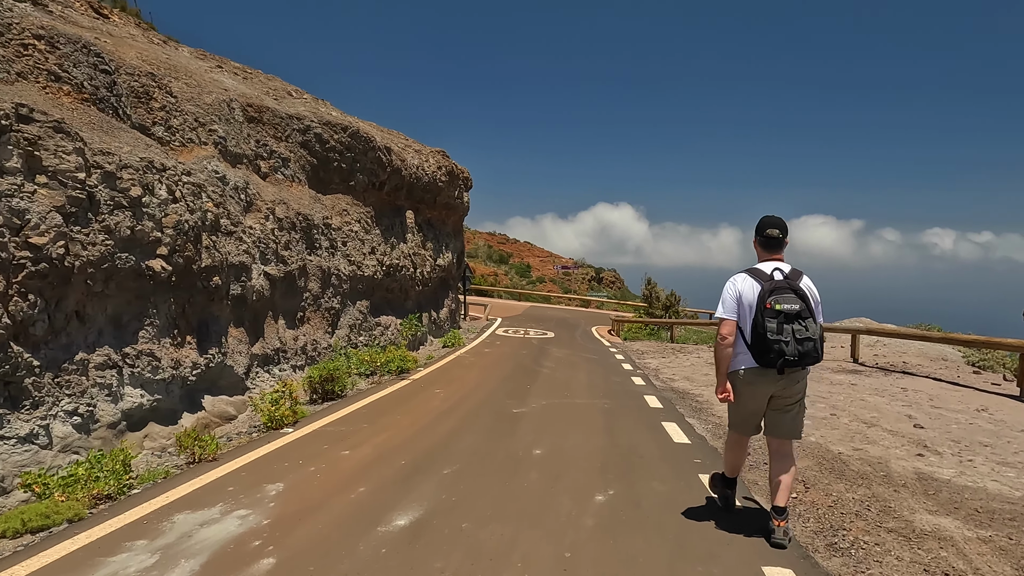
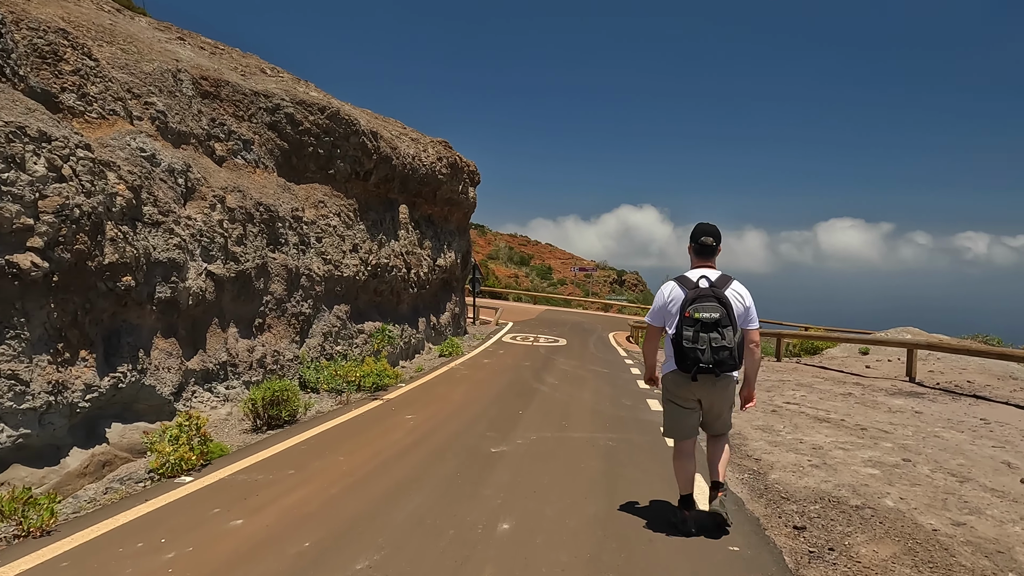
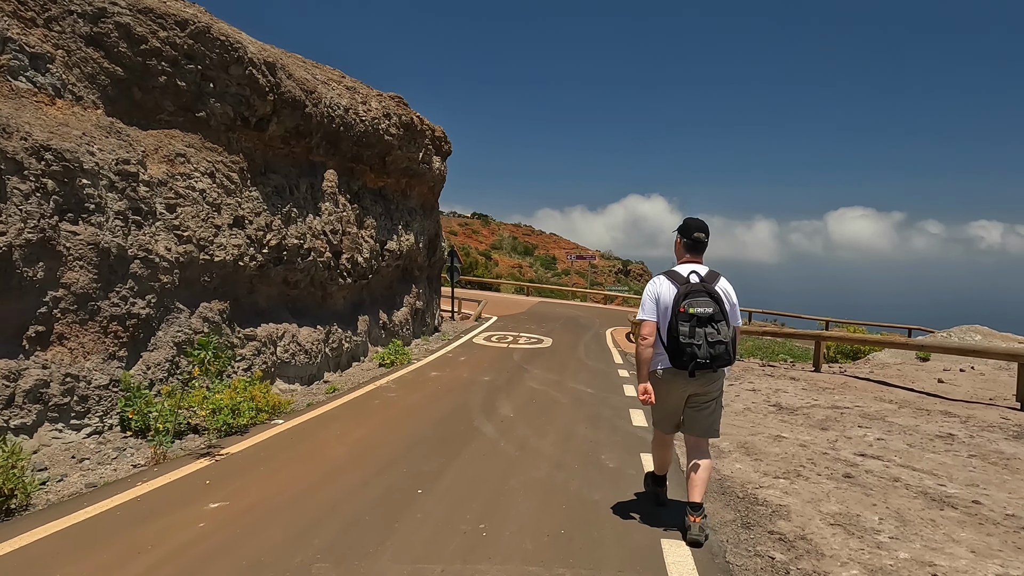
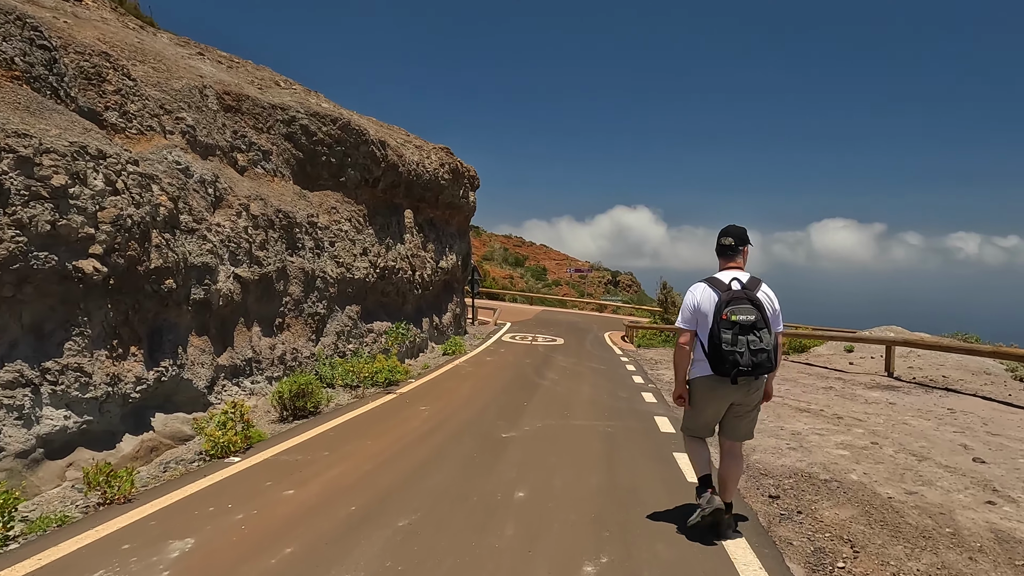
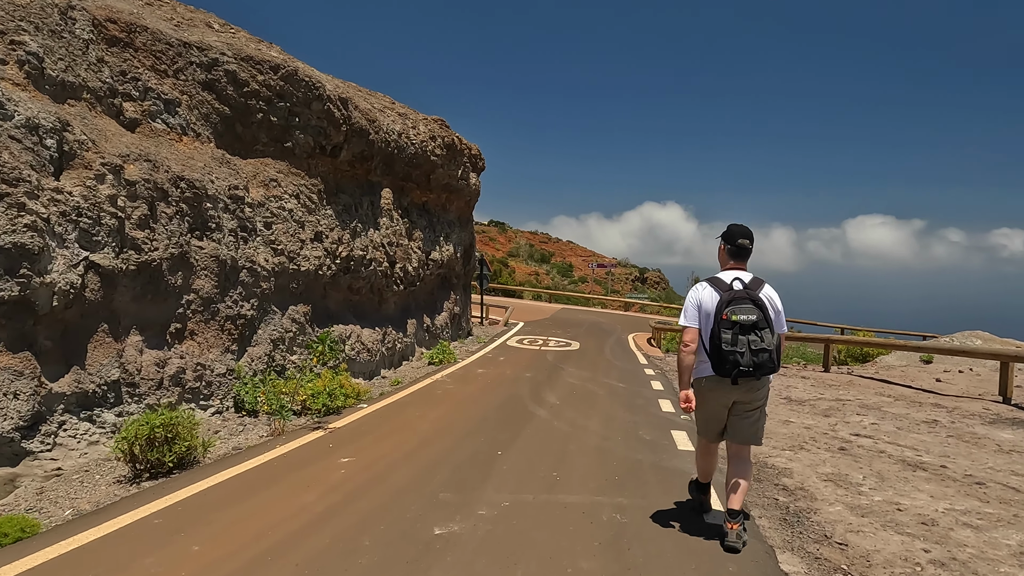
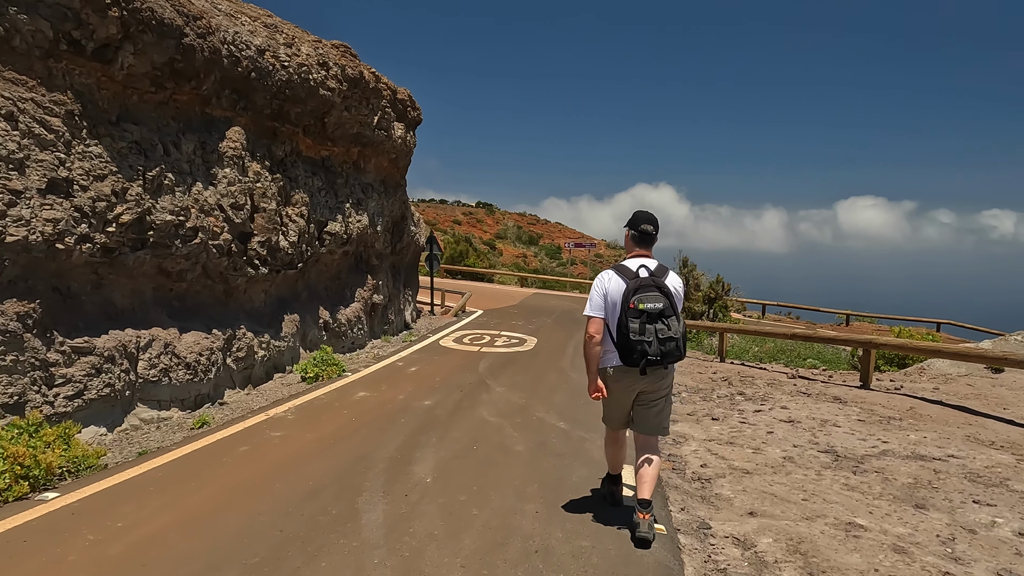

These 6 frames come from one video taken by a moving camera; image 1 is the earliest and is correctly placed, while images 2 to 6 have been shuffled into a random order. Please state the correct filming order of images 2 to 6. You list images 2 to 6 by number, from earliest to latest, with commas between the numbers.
4, 2, 5, 3, 6
